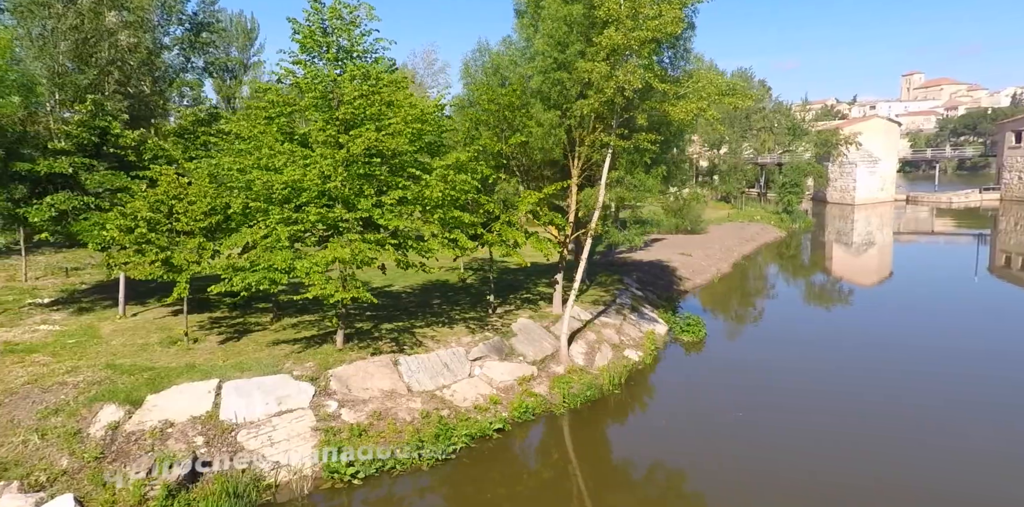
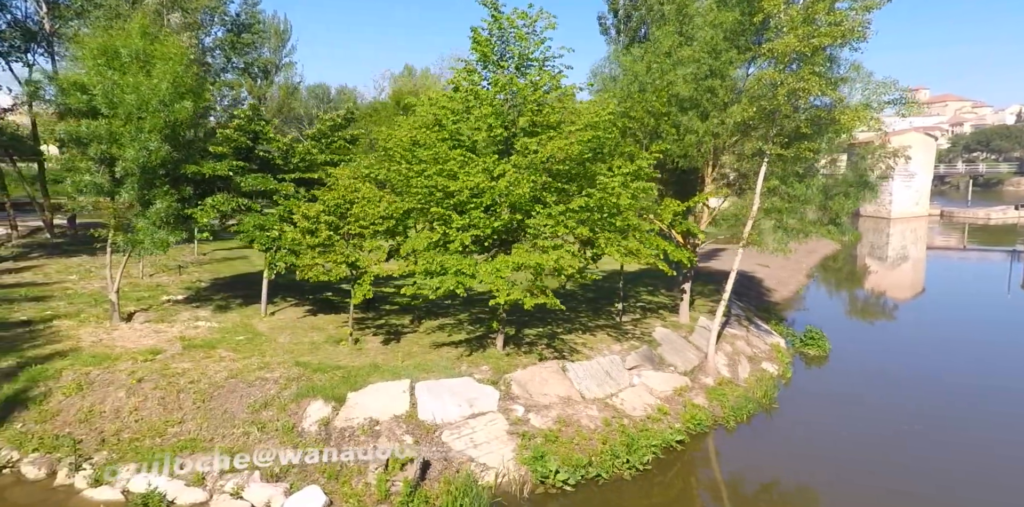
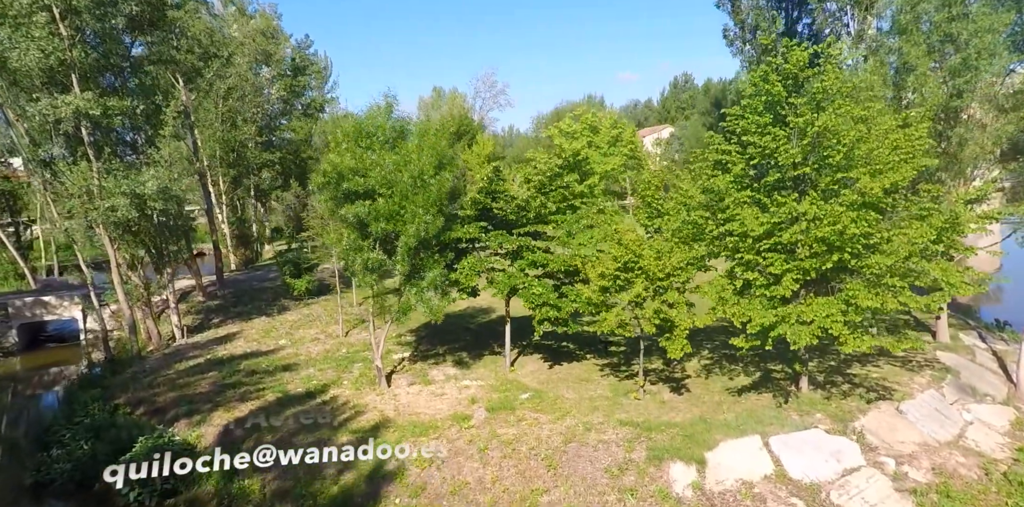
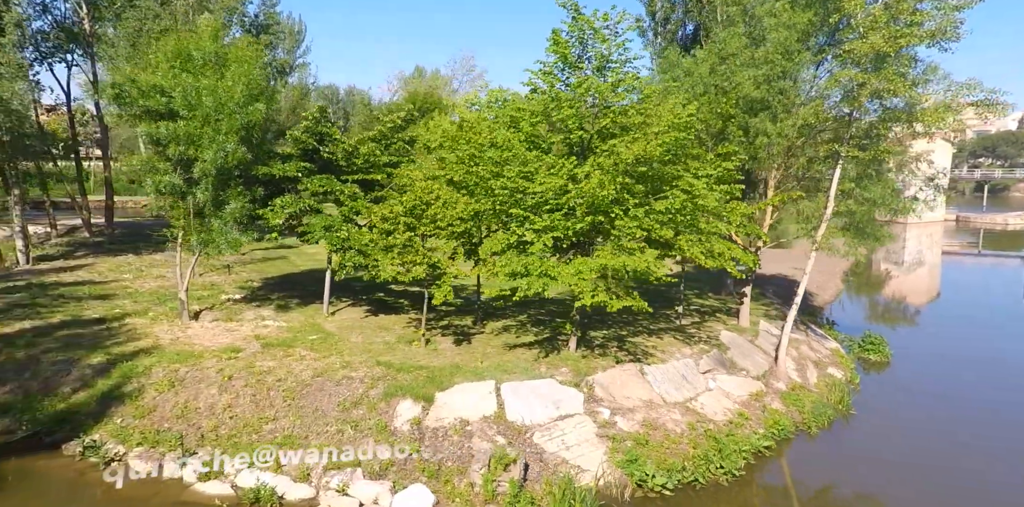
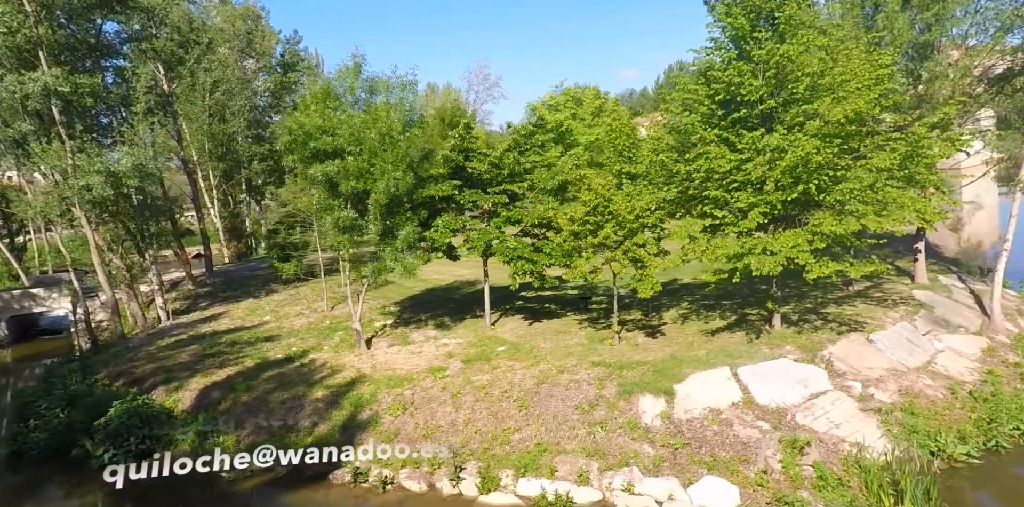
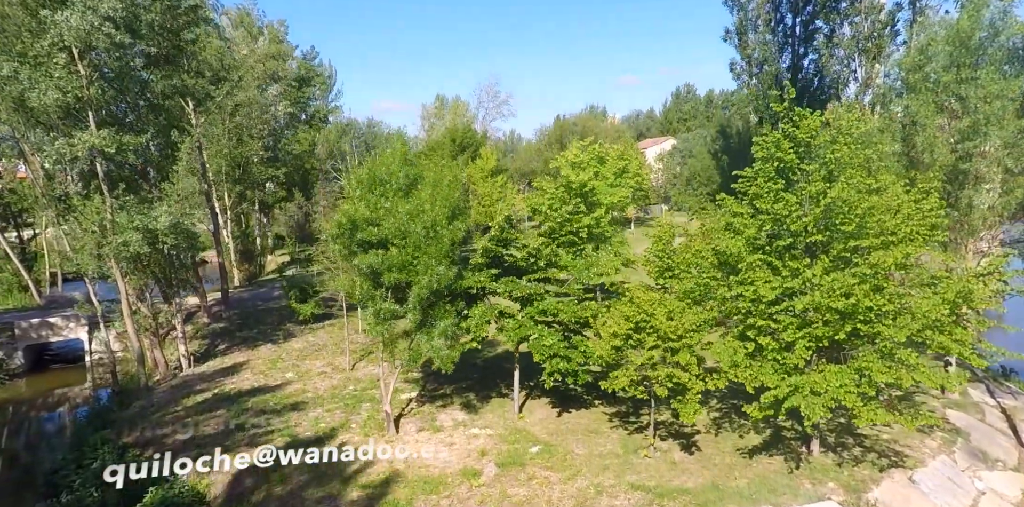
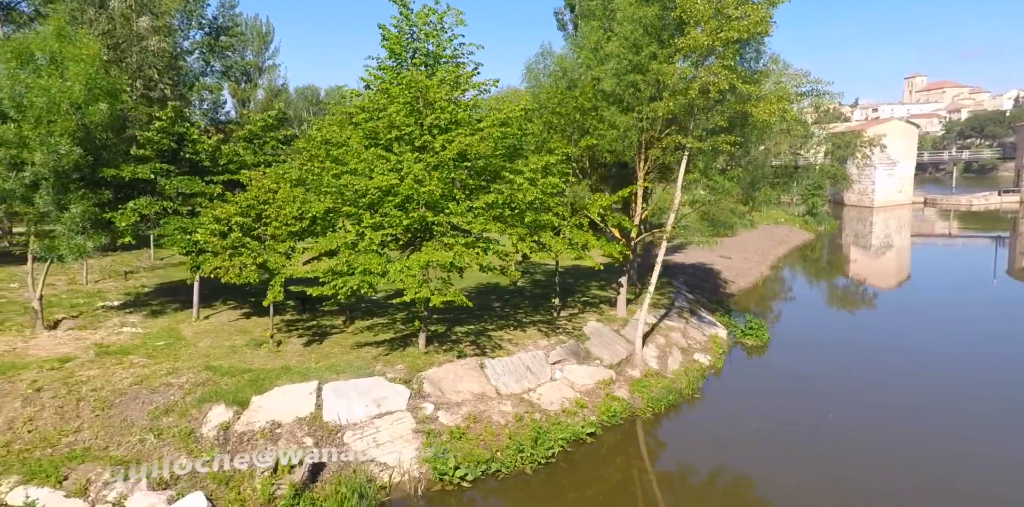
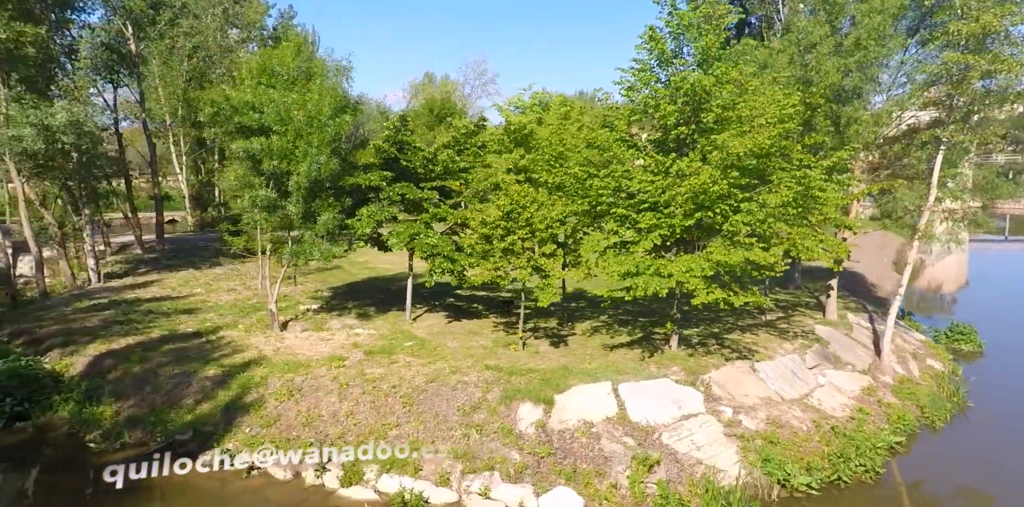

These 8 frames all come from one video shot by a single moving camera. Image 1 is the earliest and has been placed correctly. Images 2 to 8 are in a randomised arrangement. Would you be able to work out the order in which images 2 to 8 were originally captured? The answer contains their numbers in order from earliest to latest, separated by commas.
7, 2, 4, 8, 5, 3, 6
